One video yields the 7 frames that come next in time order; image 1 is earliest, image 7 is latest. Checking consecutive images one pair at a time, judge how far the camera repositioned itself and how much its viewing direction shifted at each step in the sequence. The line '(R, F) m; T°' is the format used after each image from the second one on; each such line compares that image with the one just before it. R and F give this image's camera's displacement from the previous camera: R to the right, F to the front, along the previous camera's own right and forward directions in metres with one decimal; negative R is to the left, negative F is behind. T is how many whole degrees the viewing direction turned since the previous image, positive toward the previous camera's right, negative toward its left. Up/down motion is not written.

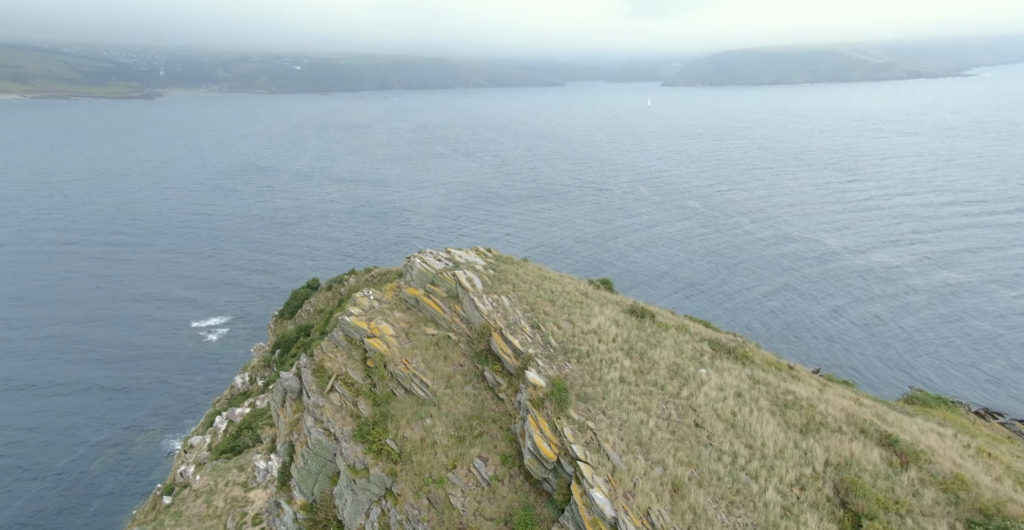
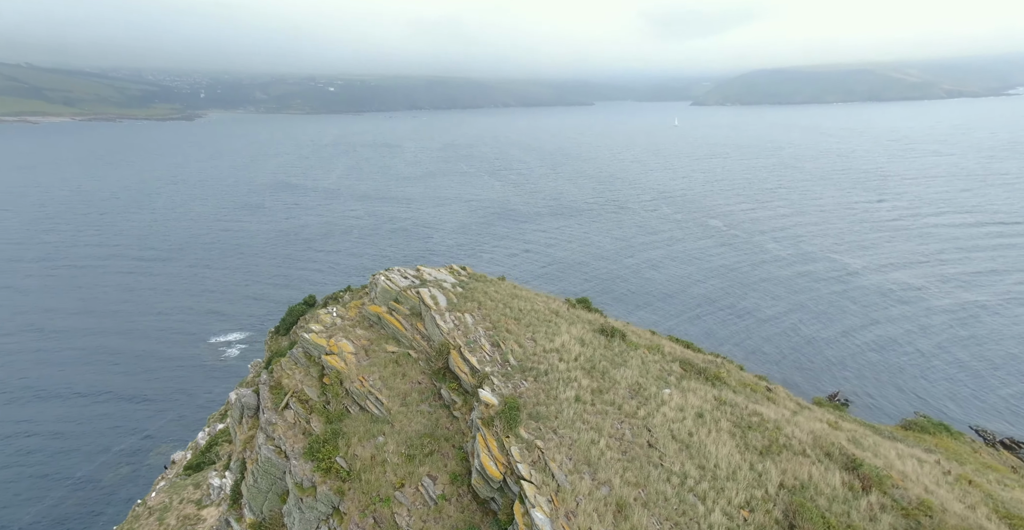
(+2.4, +0.1) m; -1°
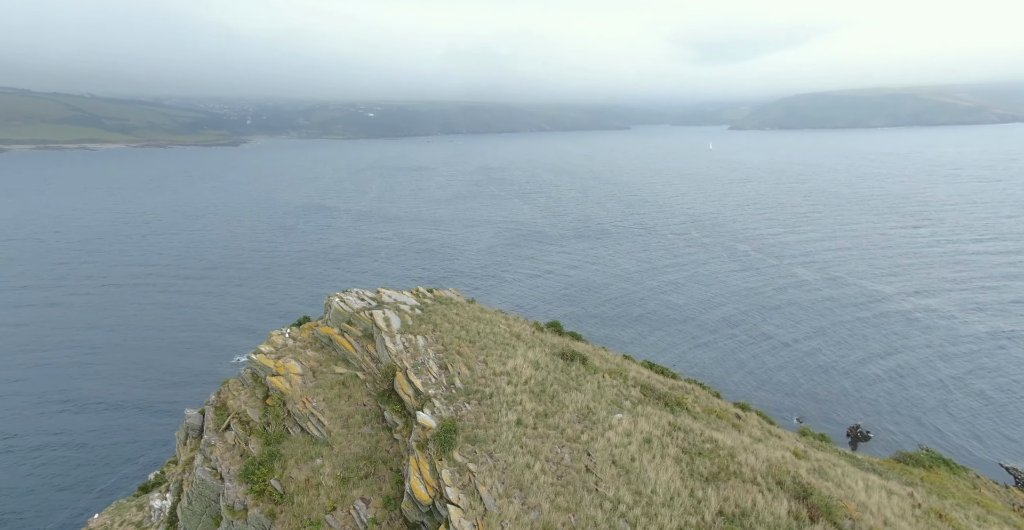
(+3.1, +0.1) m; -1°
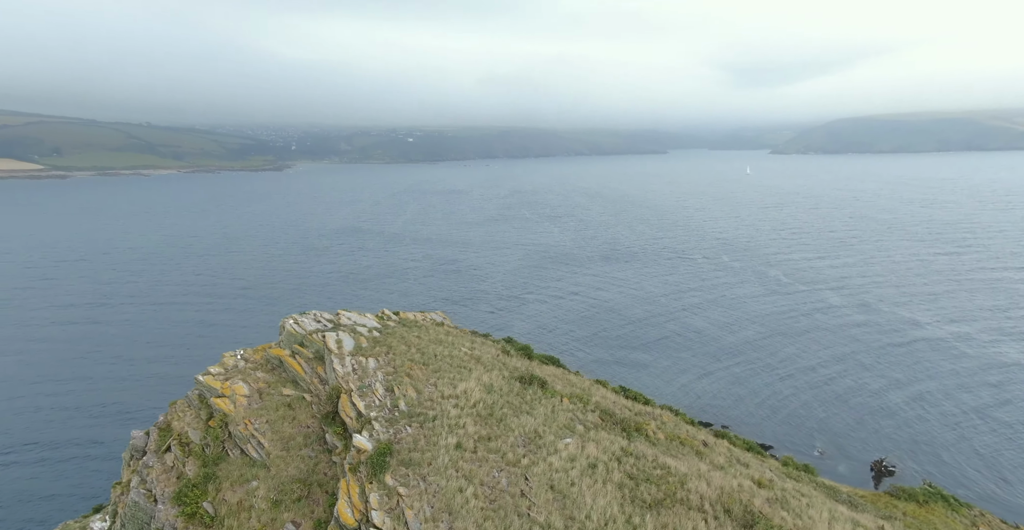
(+3.2, +0.1) m; -1°
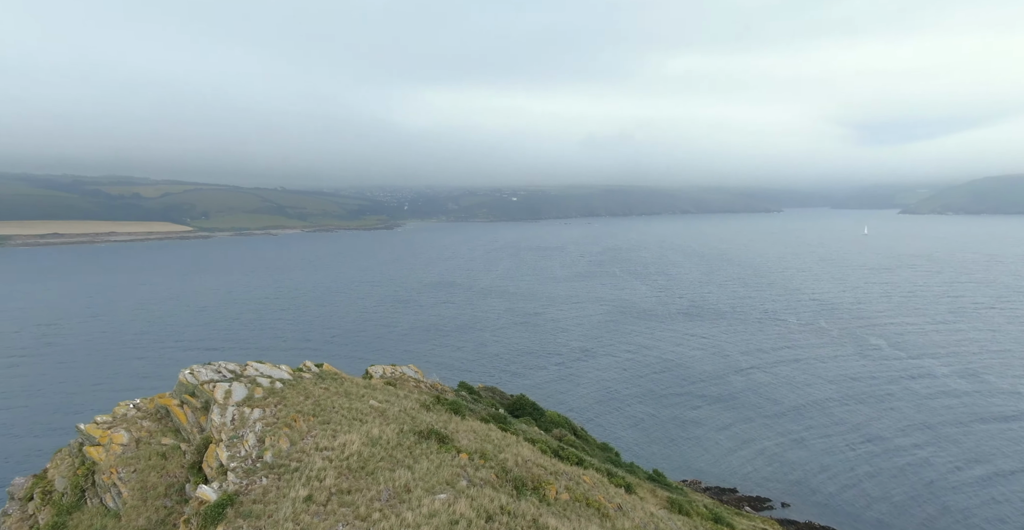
(+8.1, +0.5) m; -4°
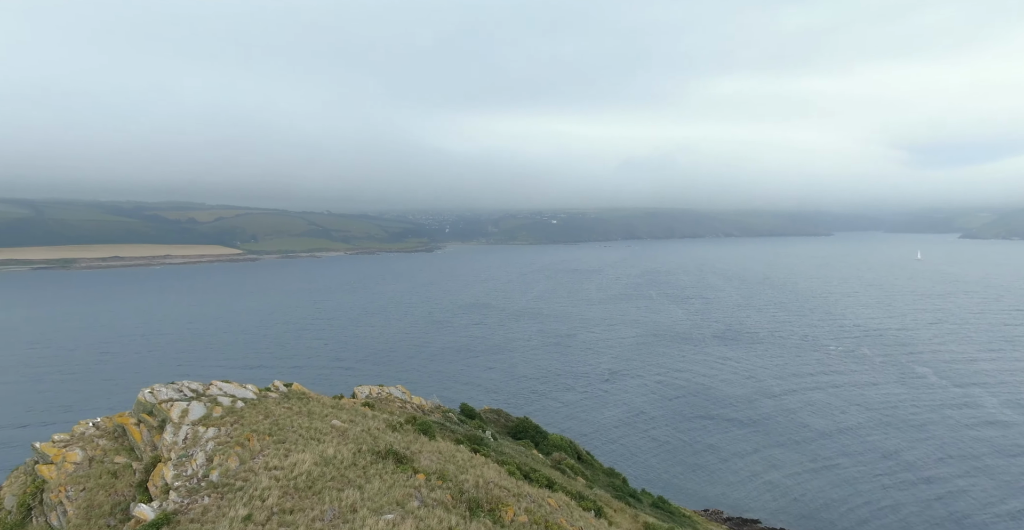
(+3.3, +0.1) m; -2°
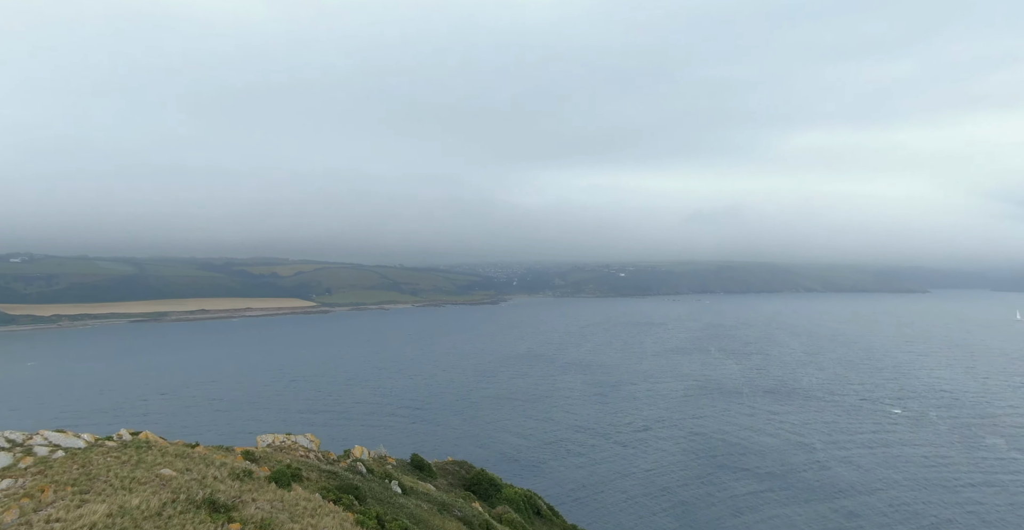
(+9.4, +0.6) m; 0°
